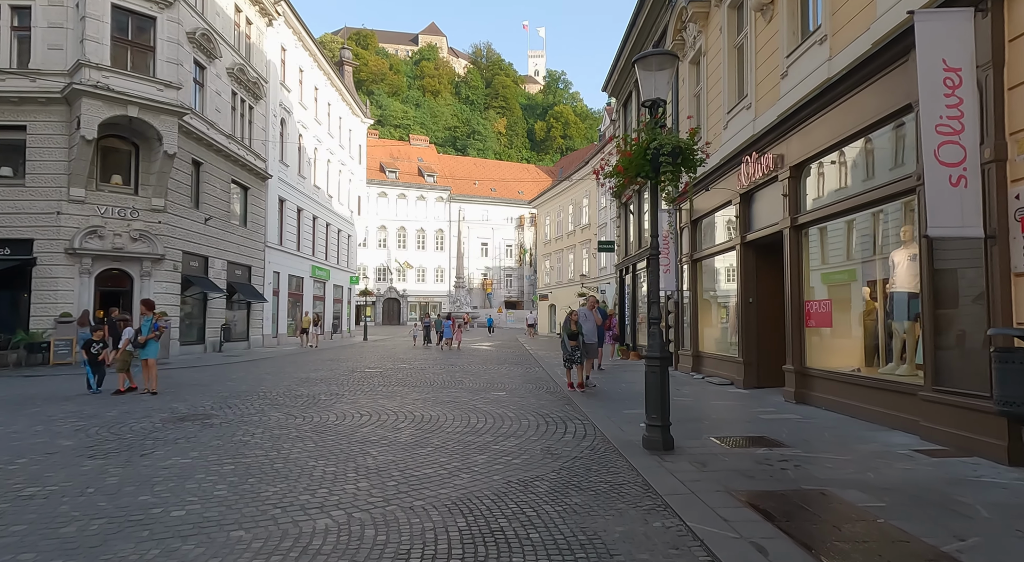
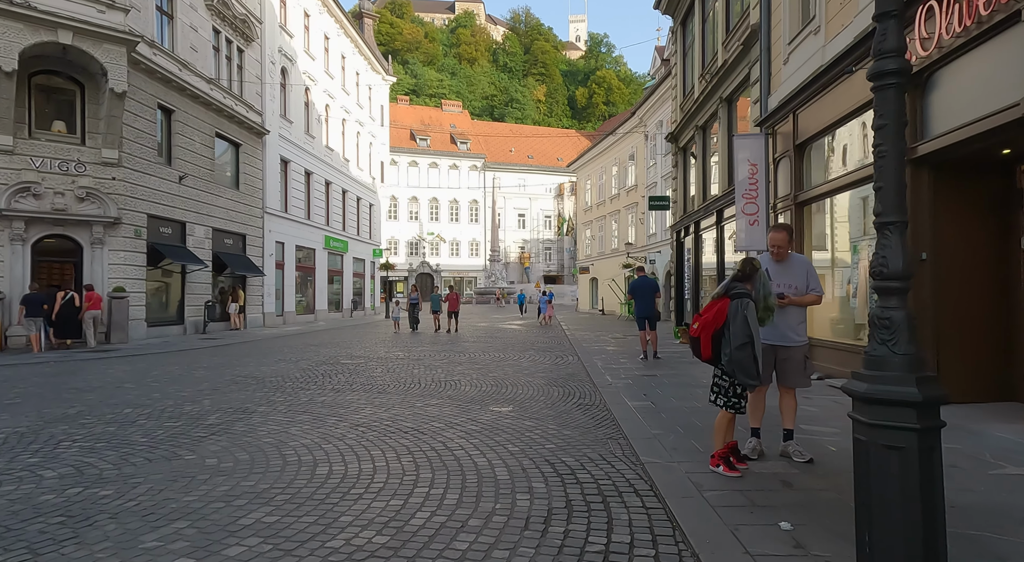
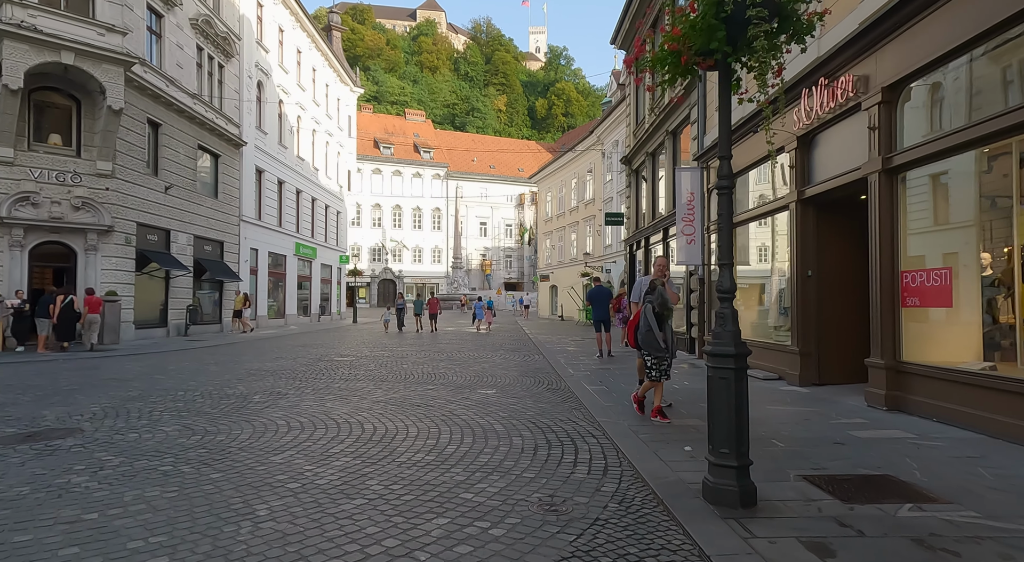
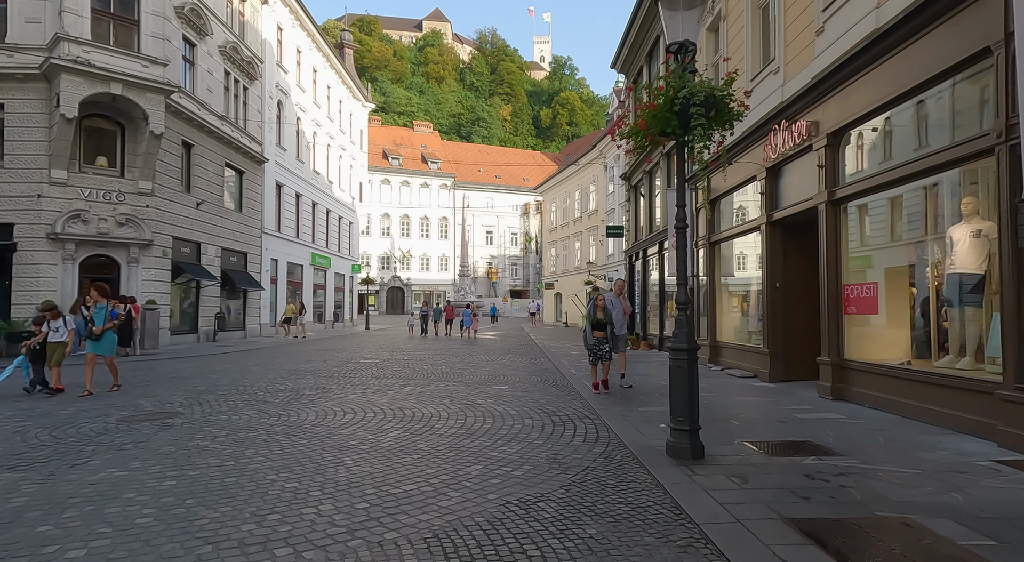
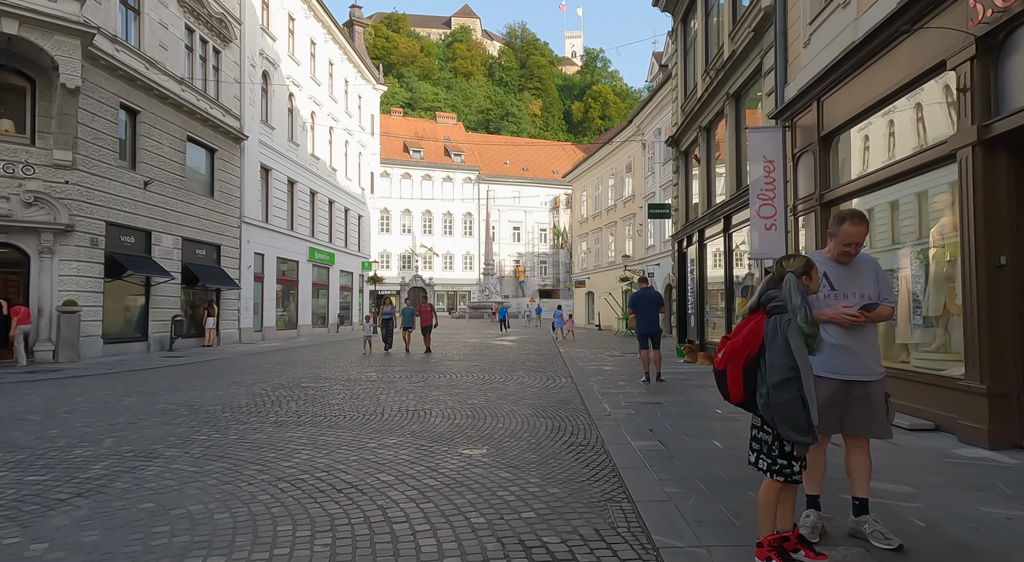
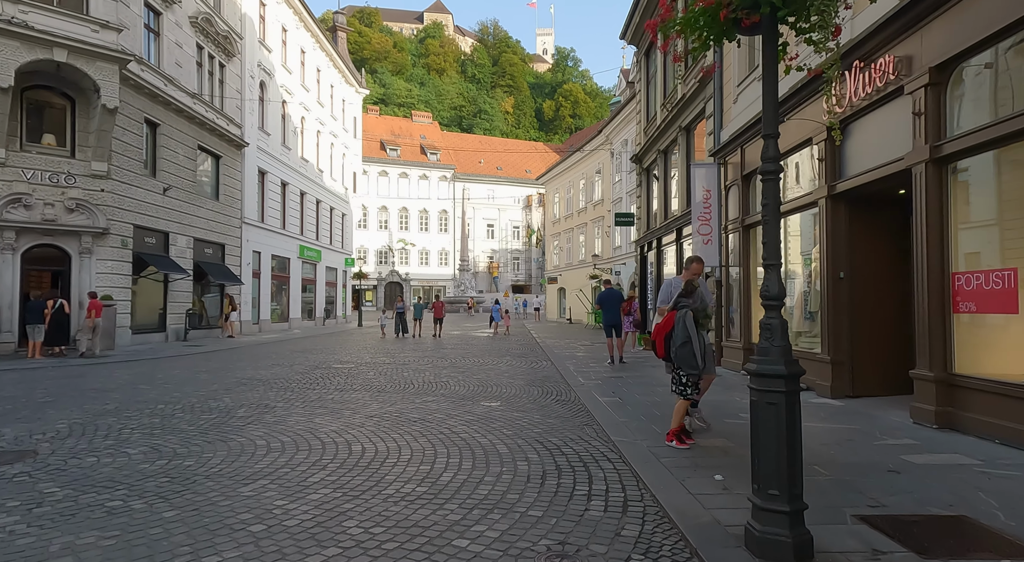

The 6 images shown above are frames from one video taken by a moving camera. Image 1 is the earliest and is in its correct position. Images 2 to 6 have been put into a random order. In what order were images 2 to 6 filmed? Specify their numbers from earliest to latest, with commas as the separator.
4, 3, 6, 2, 5
